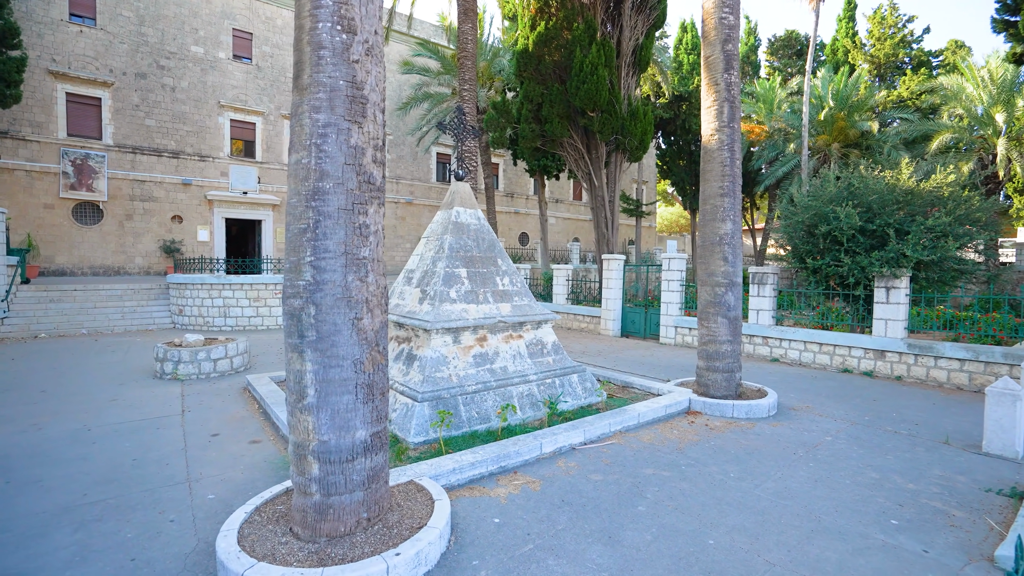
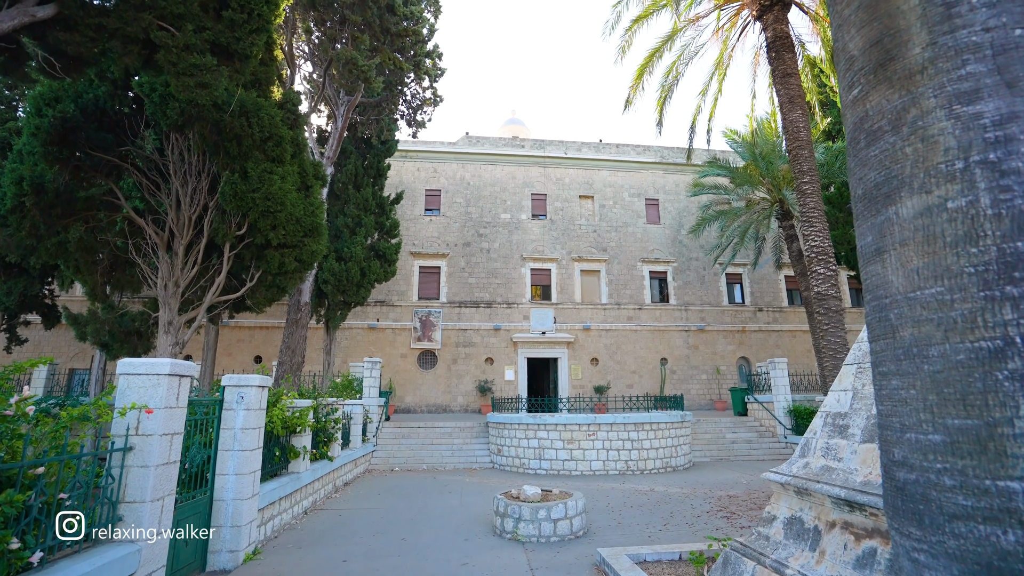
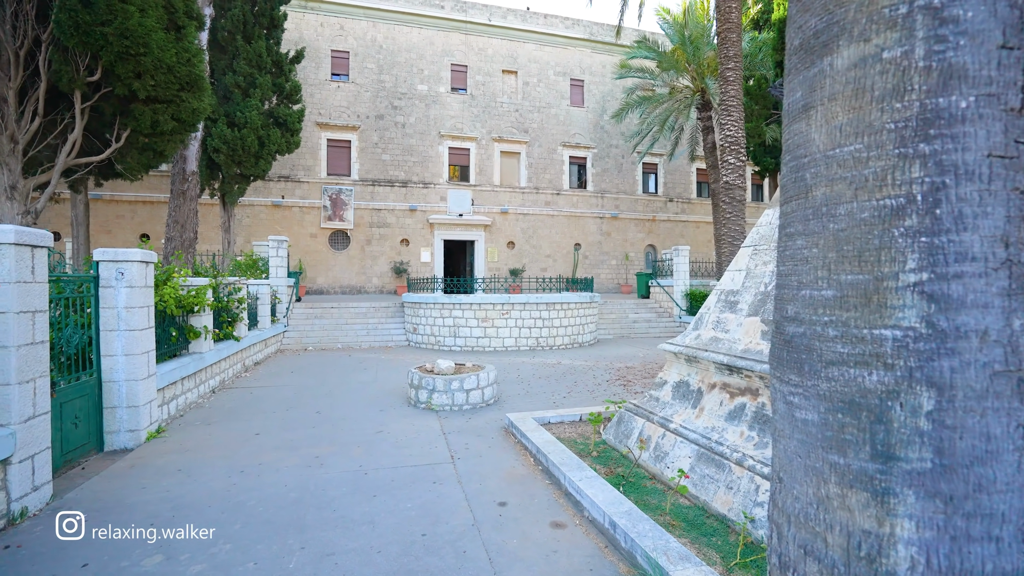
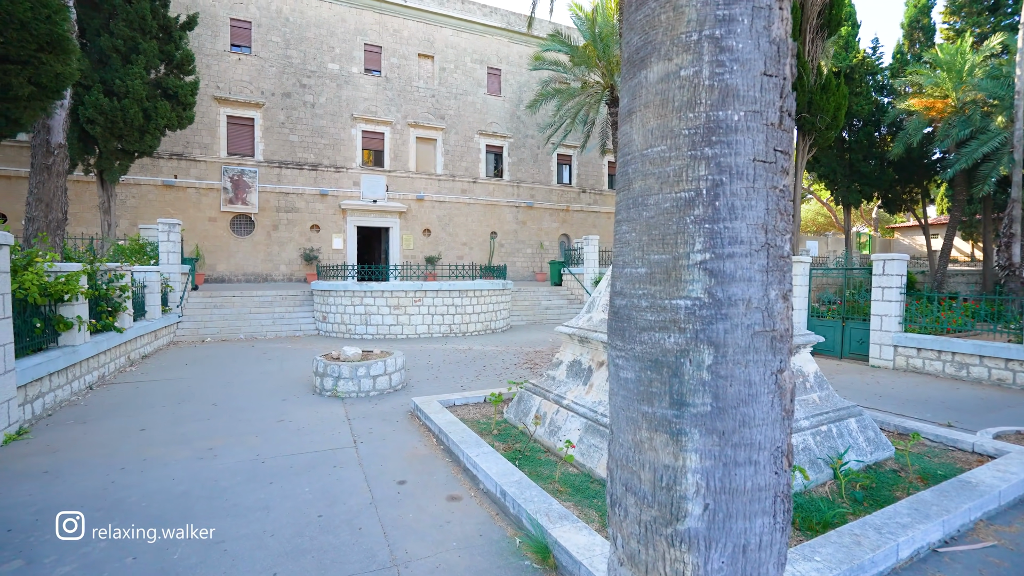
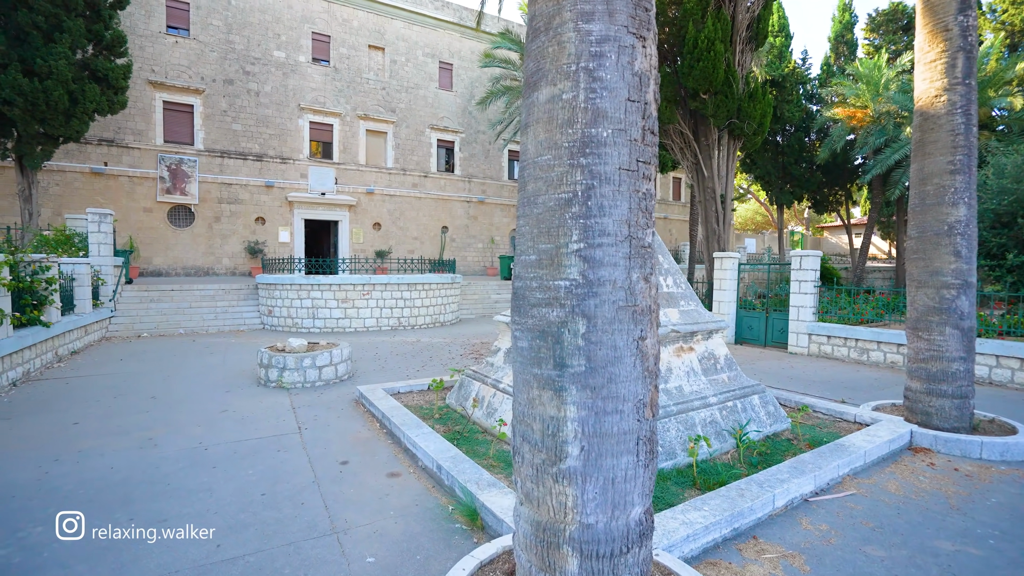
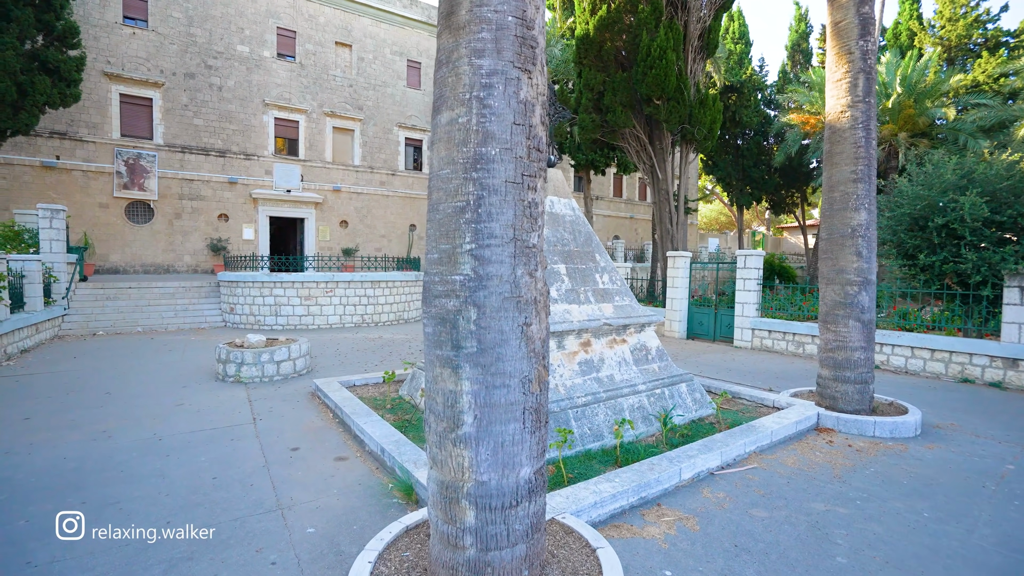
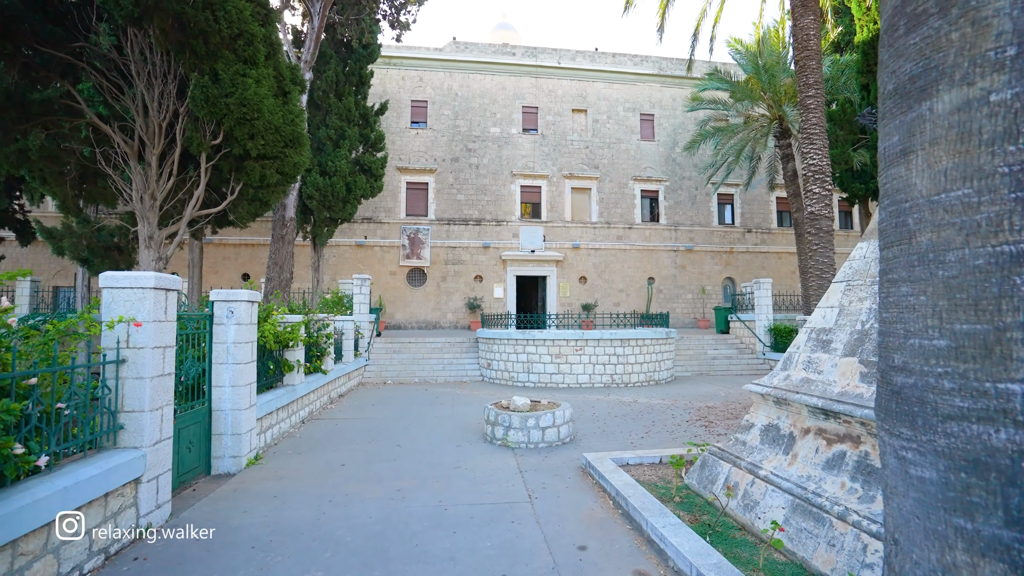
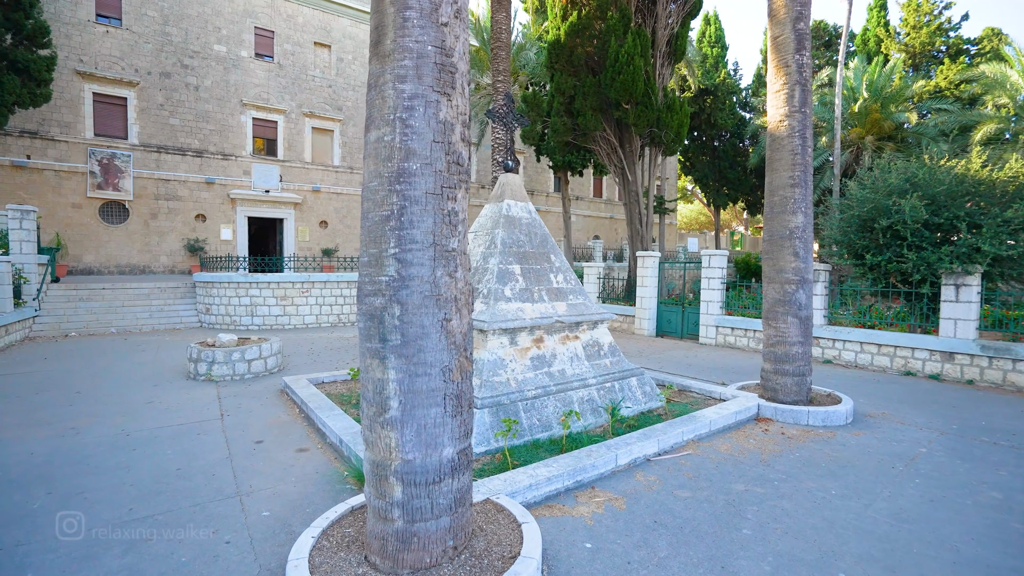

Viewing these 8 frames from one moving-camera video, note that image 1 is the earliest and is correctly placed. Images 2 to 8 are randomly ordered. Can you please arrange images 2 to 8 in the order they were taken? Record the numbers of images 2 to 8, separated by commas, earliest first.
8, 6, 5, 4, 3, 7, 2
